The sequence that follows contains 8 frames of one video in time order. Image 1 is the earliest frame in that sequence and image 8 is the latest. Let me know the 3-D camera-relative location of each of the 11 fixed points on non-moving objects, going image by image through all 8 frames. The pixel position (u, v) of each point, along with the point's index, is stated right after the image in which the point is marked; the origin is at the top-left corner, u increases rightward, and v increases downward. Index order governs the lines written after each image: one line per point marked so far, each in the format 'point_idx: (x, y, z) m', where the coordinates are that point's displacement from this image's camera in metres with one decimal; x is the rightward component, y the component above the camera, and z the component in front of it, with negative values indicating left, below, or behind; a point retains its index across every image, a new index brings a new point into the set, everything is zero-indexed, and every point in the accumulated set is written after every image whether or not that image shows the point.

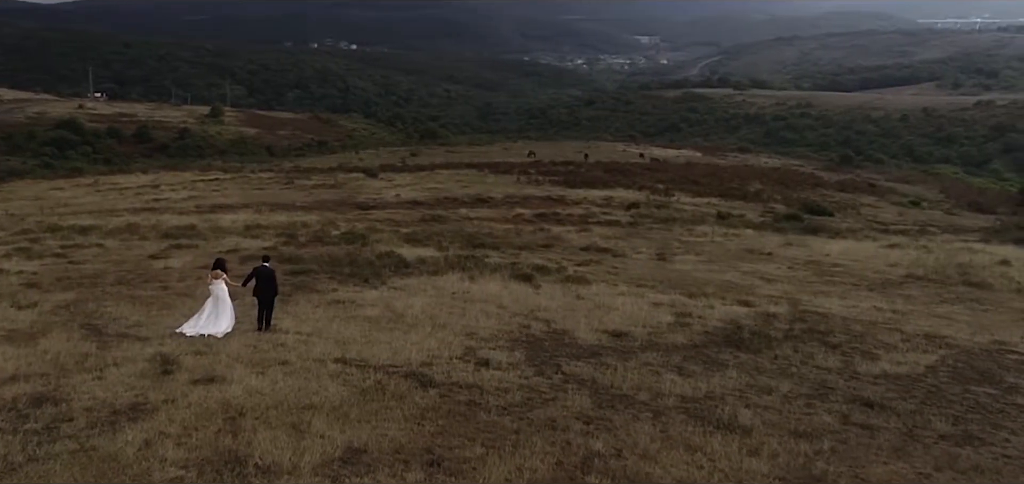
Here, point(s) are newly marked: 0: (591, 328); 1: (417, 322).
0: (+1.1, -1.1, +16.7) m
1: (-1.2, -1.0, +16.0) m
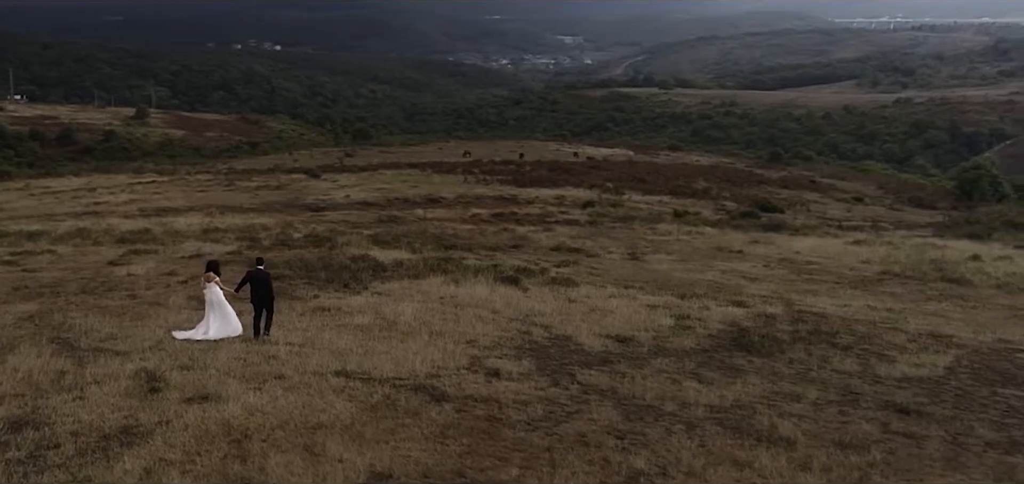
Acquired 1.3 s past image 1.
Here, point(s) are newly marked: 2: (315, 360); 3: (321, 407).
0: (+1.0, -1.1, +15.9) m
1: (-1.2, -1.1, +15.0) m
2: (-2.1, -1.2, +13.2) m
3: (-1.7, -1.5, +11.5) m
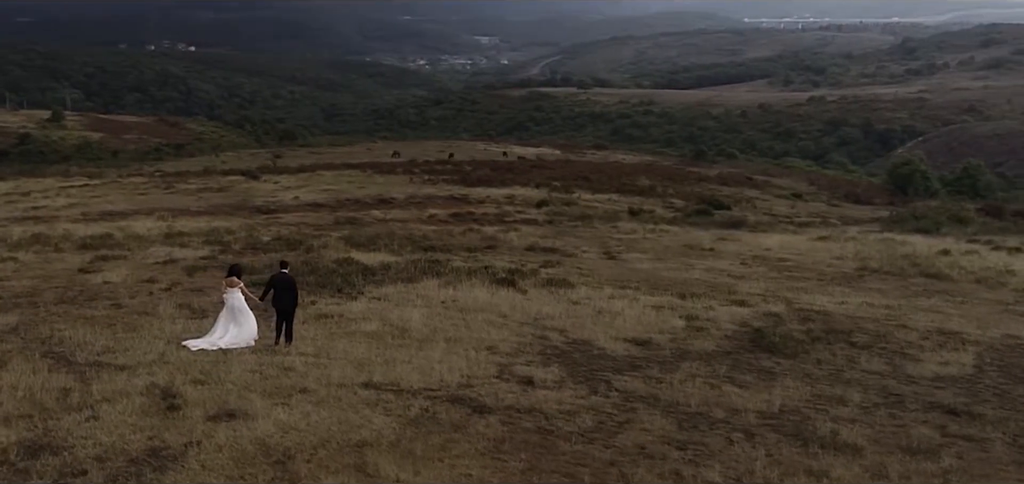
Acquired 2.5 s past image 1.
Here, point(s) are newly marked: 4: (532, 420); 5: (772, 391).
0: (+1.2, -1.1, +15.2) m
1: (-0.9, -1.1, +14.3) m
2: (-1.7, -1.3, +12.4) m
3: (-1.3, -1.5, +10.7) m
4: (+0.2, -1.6, +11.1) m
5: (+2.7, -1.5, +13.0) m
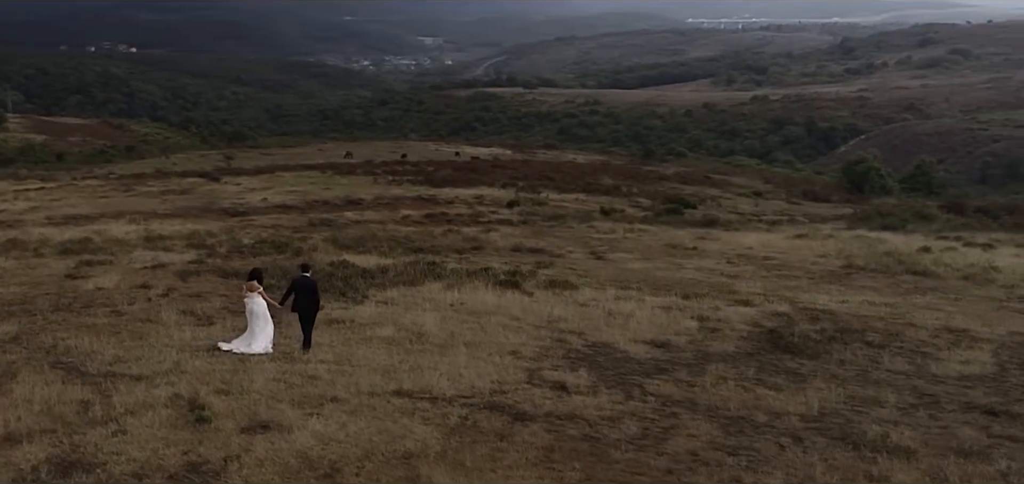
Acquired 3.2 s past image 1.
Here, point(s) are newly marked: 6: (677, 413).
0: (+1.4, -1.1, +14.9) m
1: (-0.7, -1.1, +13.9) m
2: (-1.4, -1.3, +12.0) m
3: (-0.9, -1.6, +10.3) m
4: (+0.5, -1.6, +10.8) m
5: (+2.9, -1.5, +12.7) m
6: (+1.5, -1.6, +11.4) m
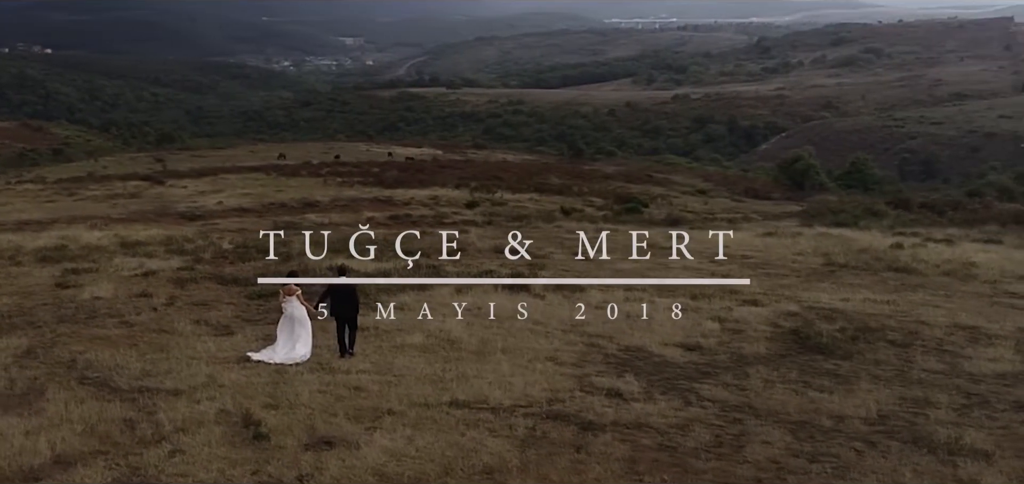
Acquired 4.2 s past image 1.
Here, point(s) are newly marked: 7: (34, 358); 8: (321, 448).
0: (+1.7, -1.2, +14.6) m
1: (-0.3, -1.1, +13.5) m
2: (-0.9, -1.3, +11.5) m
3: (-0.3, -1.6, +9.9) m
4: (+1.1, -1.6, +10.5) m
5: (+3.4, -1.5, +12.5) m
6: (+2.0, -1.6, +11.2) m
7: (-4.8, -1.2, +12.8) m
8: (-1.5, -1.6, +9.8) m
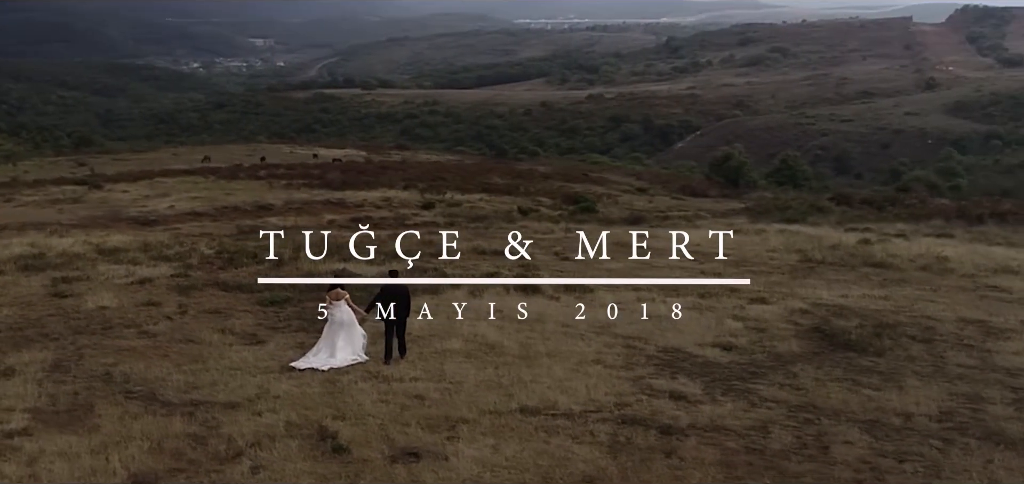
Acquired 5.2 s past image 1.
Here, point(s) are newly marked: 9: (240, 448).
0: (+2.1, -1.2, +14.5) m
1: (+0.1, -1.2, +13.2) m
2: (-0.3, -1.4, +11.2) m
3: (+0.4, -1.6, +9.7) m
4: (+1.8, -1.6, +10.3) m
5: (+3.9, -1.5, +12.5) m
6: (+2.6, -1.6, +11.1) m
7: (-4.3, -1.3, +12.2) m
8: (-0.8, -1.6, +9.5) m
9: (-2.1, -1.6, +9.7) m
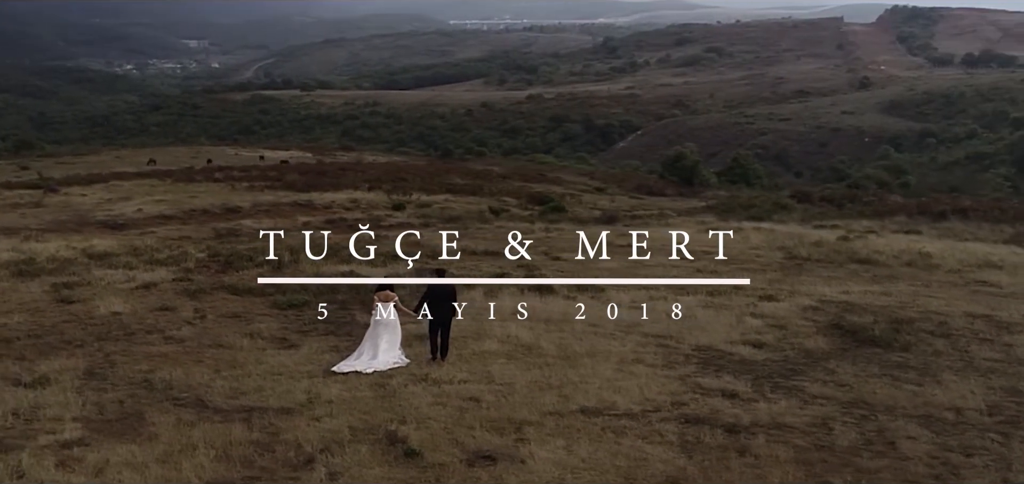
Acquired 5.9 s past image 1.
0: (+2.4, -1.1, +14.5) m
1: (+0.5, -1.2, +13.1) m
2: (+0.2, -1.4, +11.1) m
3: (+0.9, -1.6, +9.6) m
4: (+2.3, -1.6, +10.3) m
5: (+4.3, -1.4, +12.6) m
6: (+3.1, -1.5, +11.1) m
7: (-3.9, -1.3, +11.9) m
8: (-0.2, -1.6, +9.4) m
9: (-1.5, -1.6, +9.5) m
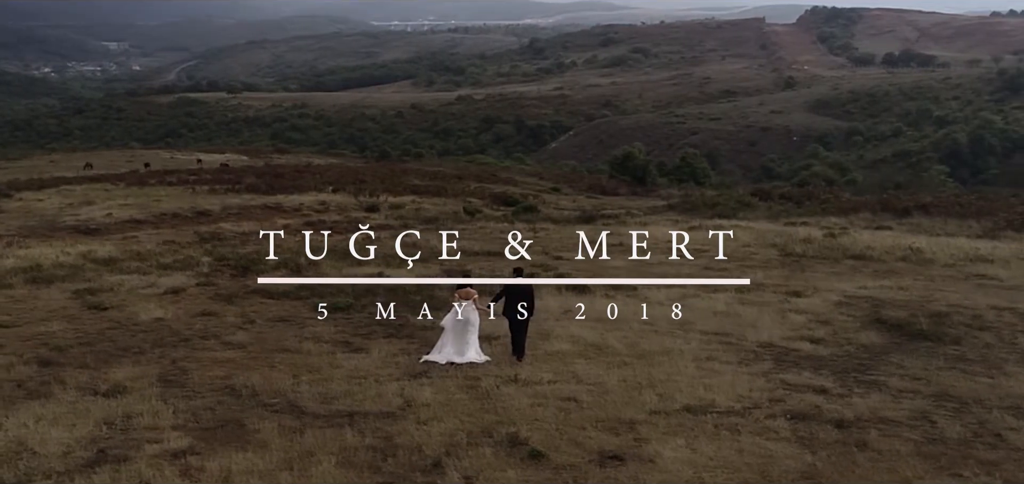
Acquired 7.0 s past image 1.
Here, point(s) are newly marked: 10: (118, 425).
0: (+3.1, -1.1, +14.5) m
1: (+1.3, -1.1, +13.1) m
2: (+1.0, -1.4, +11.0) m
3: (+1.9, -1.6, +9.6) m
4: (+3.2, -1.5, +10.3) m
5: (+5.1, -1.4, +12.8) m
6: (+4.0, -1.5, +11.2) m
7: (-3.1, -1.3, +11.6) m
8: (+0.7, -1.6, +9.3) m
9: (-0.6, -1.6, +9.4) m
10: (-3.2, -1.5, +10.3) m
